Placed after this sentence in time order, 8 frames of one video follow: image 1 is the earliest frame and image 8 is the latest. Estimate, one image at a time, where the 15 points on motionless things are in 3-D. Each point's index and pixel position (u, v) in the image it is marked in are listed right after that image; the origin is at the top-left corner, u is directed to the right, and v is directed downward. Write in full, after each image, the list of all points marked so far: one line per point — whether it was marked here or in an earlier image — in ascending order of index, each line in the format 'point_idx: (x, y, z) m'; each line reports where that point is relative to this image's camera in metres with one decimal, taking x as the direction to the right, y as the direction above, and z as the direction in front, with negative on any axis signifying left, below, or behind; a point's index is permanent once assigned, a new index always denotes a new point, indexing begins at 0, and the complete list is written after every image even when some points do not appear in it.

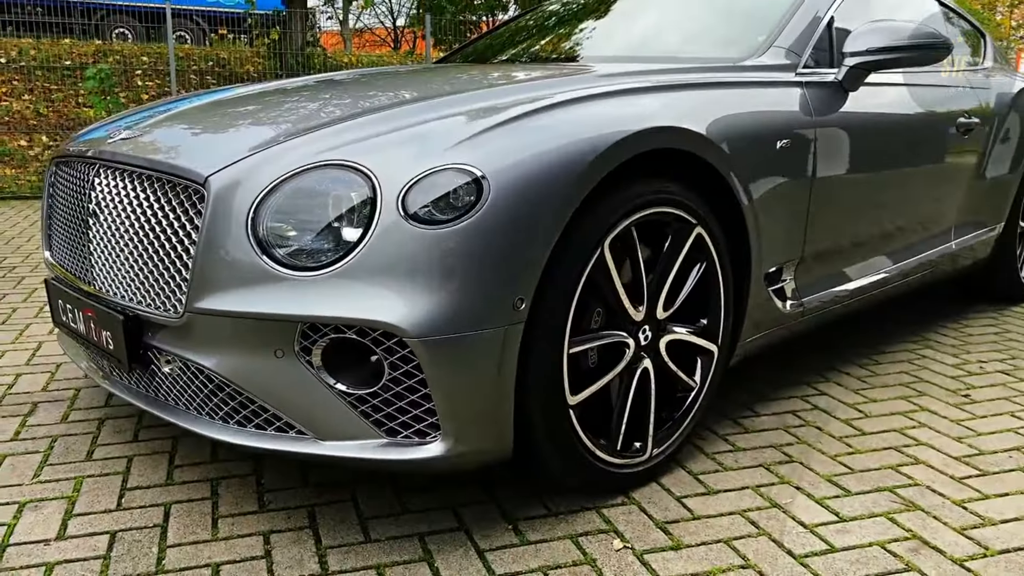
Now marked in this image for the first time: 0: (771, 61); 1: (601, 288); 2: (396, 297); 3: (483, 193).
0: (+0.8, +0.7, +2.8) m
1: (+0.2, 0.0, +2.1) m
2: (-0.2, 0.0, +1.8) m
3: (-0.1, +0.2, +1.9) m
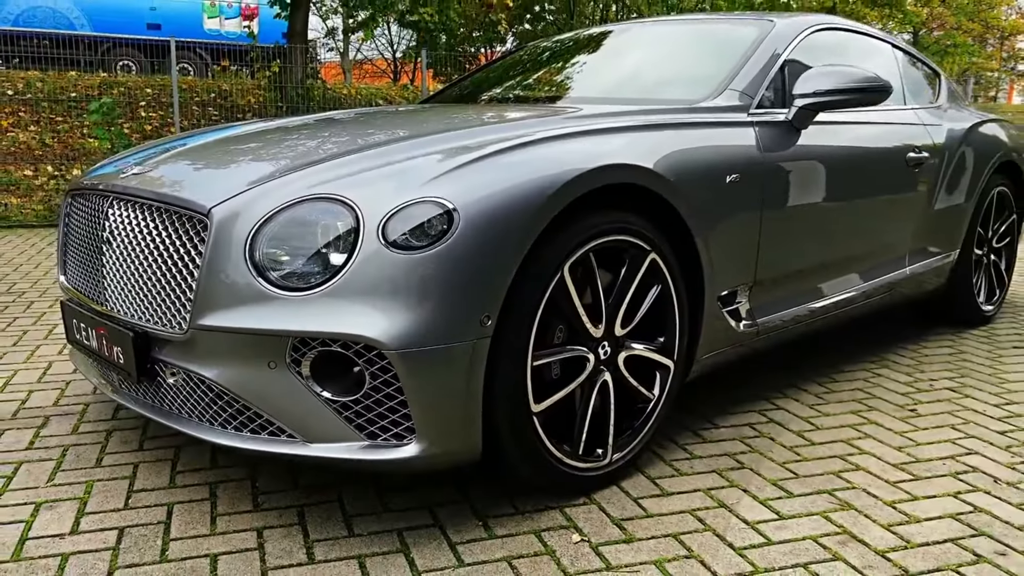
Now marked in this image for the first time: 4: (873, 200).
0: (+0.7, +0.7, +3.1) m
1: (+0.1, -0.1, +2.4) m
2: (-0.3, -0.1, +2.1) m
3: (-0.2, +0.2, +2.1) m
4: (+1.6, +0.4, +3.7) m
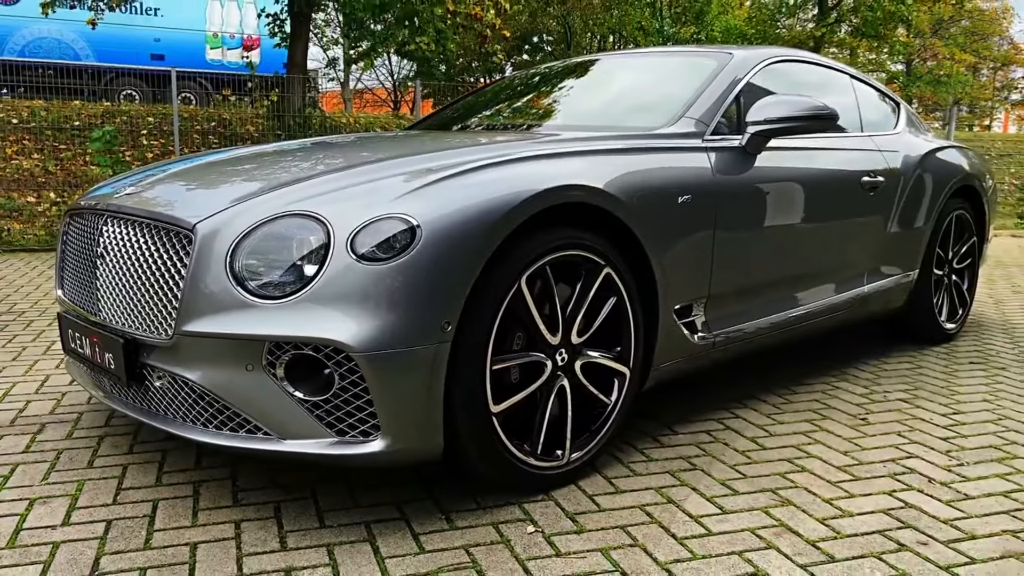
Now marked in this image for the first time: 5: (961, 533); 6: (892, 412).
0: (+0.6, +0.6, +3.3) m
1: (0.0, -0.1, +2.5) m
2: (-0.4, -0.1, +2.2) m
3: (-0.3, +0.1, +2.3) m
4: (+1.5, +0.3, +3.9) m
5: (+1.3, -0.7, +2.4) m
6: (+1.6, -0.5, +3.5) m
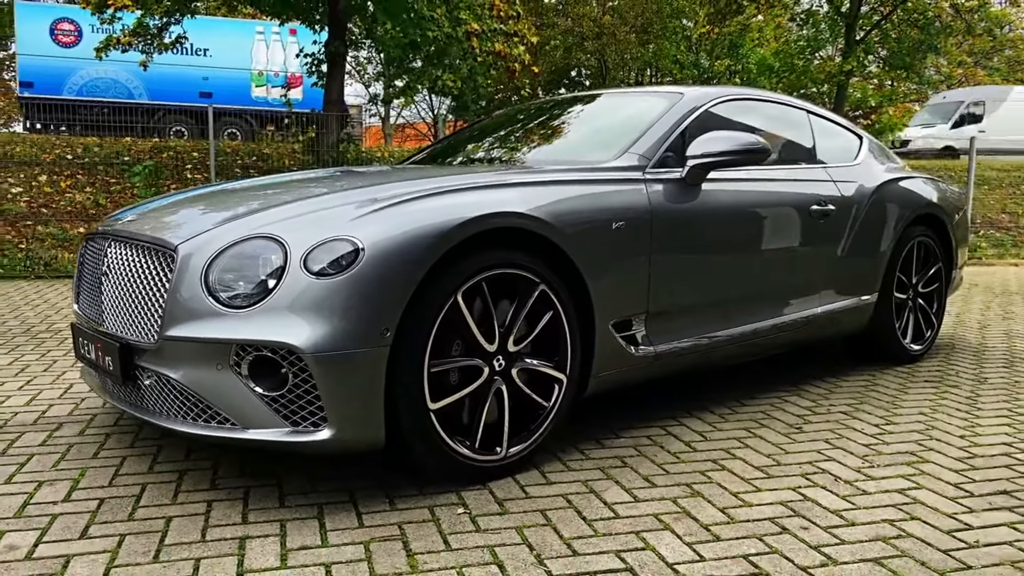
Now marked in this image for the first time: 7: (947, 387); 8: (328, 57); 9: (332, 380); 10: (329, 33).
0: (+0.5, +0.5, +3.6) m
1: (-0.2, -0.1, +2.9) m
2: (-0.7, -0.1, +2.6) m
3: (-0.5, +0.1, +2.7) m
4: (+1.4, +0.2, +4.2) m
5: (+1.0, -0.7, +2.7) m
6: (+1.4, -0.6, +3.8) m
7: (+2.3, -0.5, +4.5) m
8: (-2.8, +3.5, +12.9) m
9: (-0.6, -0.3, +2.7) m
10: (-2.6, +3.7, +12.4) m
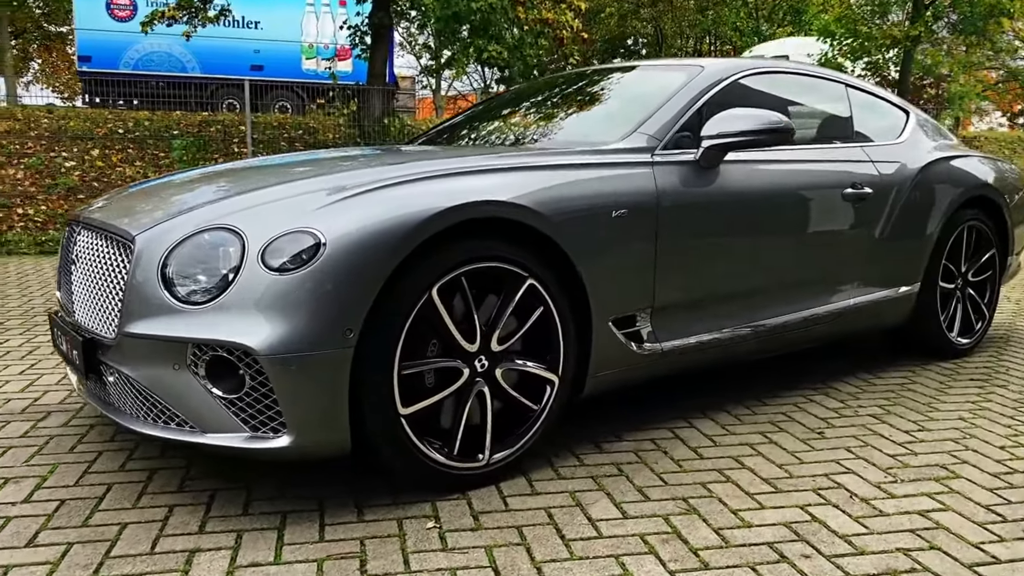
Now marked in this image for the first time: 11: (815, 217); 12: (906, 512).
0: (+0.5, +0.6, +3.4) m
1: (-0.3, -0.1, +2.7) m
2: (-0.7, -0.1, +2.5) m
3: (-0.6, +0.1, +2.5) m
4: (+1.4, +0.3, +3.8) m
5: (+1.0, -0.7, +2.4) m
6: (+1.4, -0.6, +3.5) m
7: (+2.3, -0.5, +4.1) m
8: (-2.1, +3.9, +12.7) m
9: (-0.6, -0.3, +2.5) m
10: (-2.0, +4.1, +12.2) m
11: (+1.3, +0.3, +3.8) m
12: (+1.2, -0.7, +2.7) m
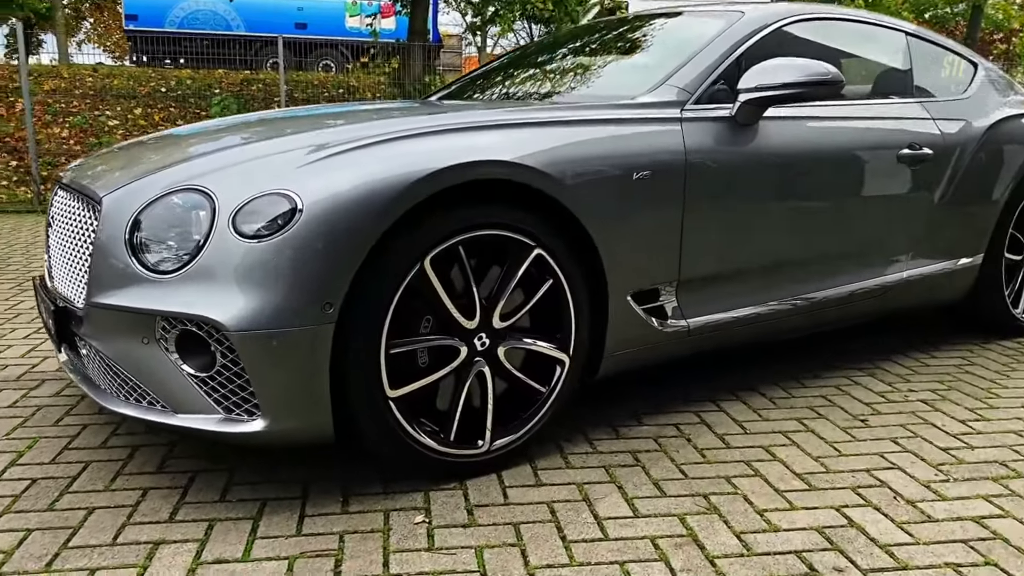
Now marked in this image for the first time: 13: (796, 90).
0: (+0.5, +0.7, +3.0) m
1: (-0.2, 0.0, +2.4) m
2: (-0.8, 0.0, +2.2) m
3: (-0.6, +0.2, +2.2) m
4: (+1.4, +0.4, +3.5) m
5: (+0.9, -0.7, +2.1) m
6: (+1.4, -0.5, +3.2) m
7: (+2.4, -0.4, +3.7) m
8: (-1.5, +4.4, +12.3) m
9: (-0.6, -0.2, +2.2) m
10: (-1.4, +4.6, +11.8) m
11: (+1.4, +0.4, +3.4) m
12: (+1.2, -0.6, +2.4) m
13: (+1.0, +0.7, +3.0) m
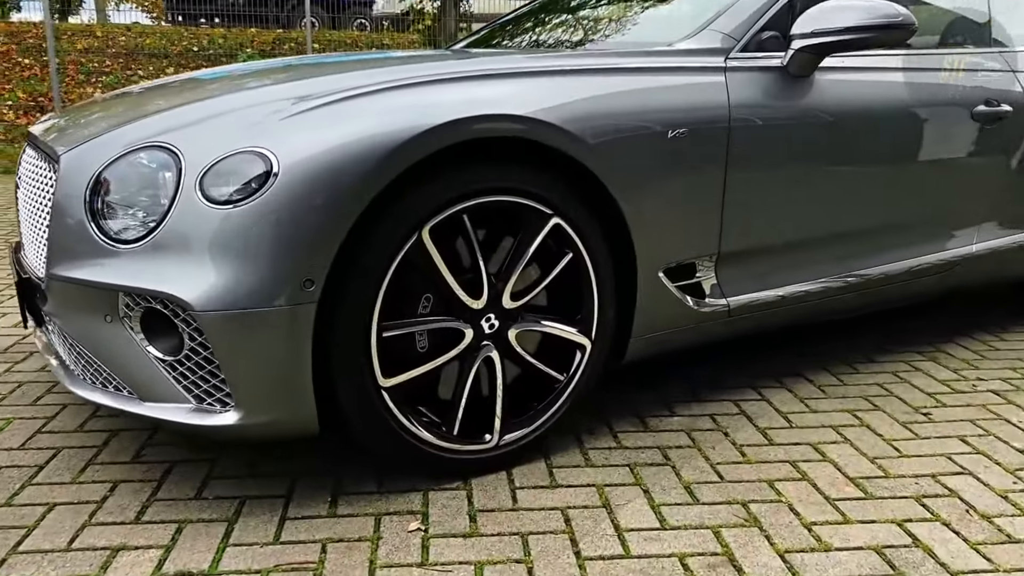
0: (+0.6, +0.8, +2.6) m
1: (-0.2, 0.0, +2.1) m
2: (-0.7, 0.0, +1.9) m
3: (-0.5, +0.2, +1.9) m
4: (+1.5, +0.5, +3.0) m
5: (+1.0, -0.6, +1.8) m
6: (+1.5, -0.4, +2.8) m
7: (+2.5, -0.3, +3.3) m
8: (-1.0, +4.9, +11.9) m
9: (-0.6, -0.1, +2.0) m
10: (-0.9, +5.1, +11.3) m
11: (+1.5, +0.5, +3.0) m
12: (+1.3, -0.6, +2.0) m
13: (+1.1, +0.8, +2.6) m
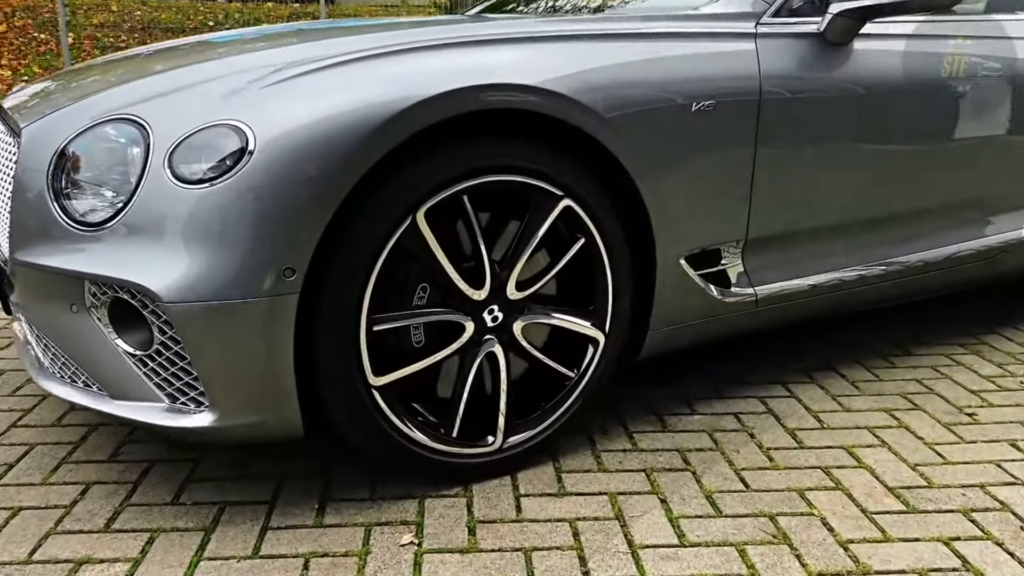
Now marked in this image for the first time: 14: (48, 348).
0: (+0.6, +0.8, +2.4) m
1: (-0.2, +0.1, +1.9) m
2: (-0.7, +0.1, +1.7) m
3: (-0.5, +0.3, +1.7) m
4: (+1.6, +0.5, +2.8) m
5: (+1.0, -0.6, +1.6) m
6: (+1.5, -0.4, +2.6) m
7: (+2.5, -0.2, +3.0) m
8: (-0.8, +5.2, +11.5) m
9: (-0.6, -0.1, +1.8) m
10: (-0.7, +5.3, +11.0) m
11: (+1.5, +0.6, +2.8) m
12: (+1.3, -0.6, +1.8) m
13: (+1.1, +0.8, +2.4) m
14: (-1.1, -0.1, +2.0) m
